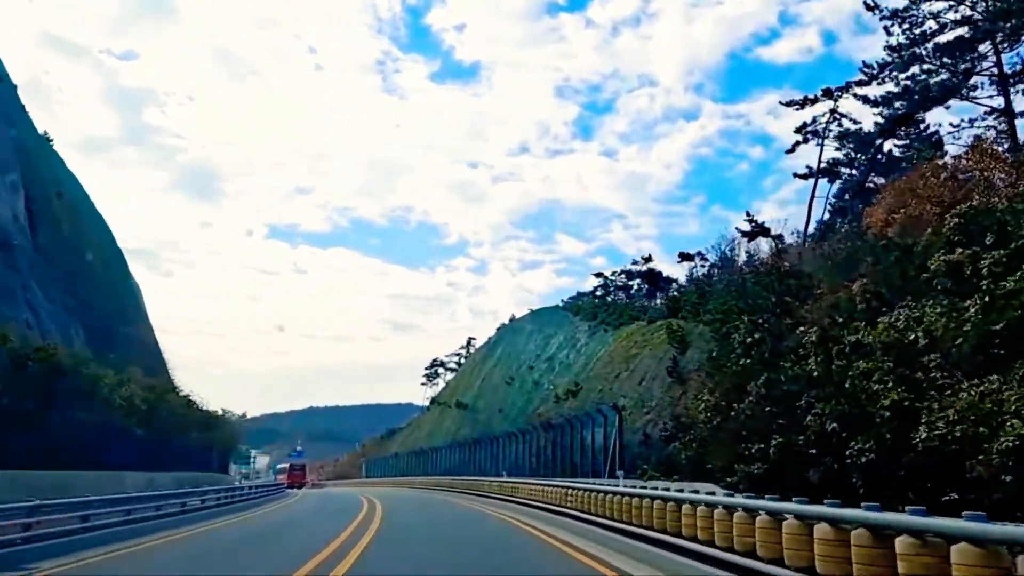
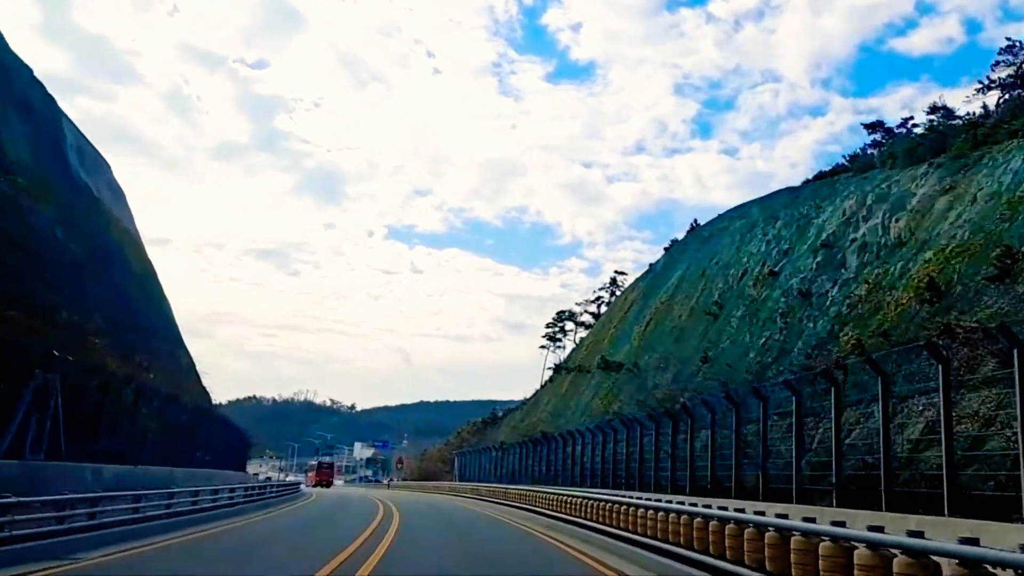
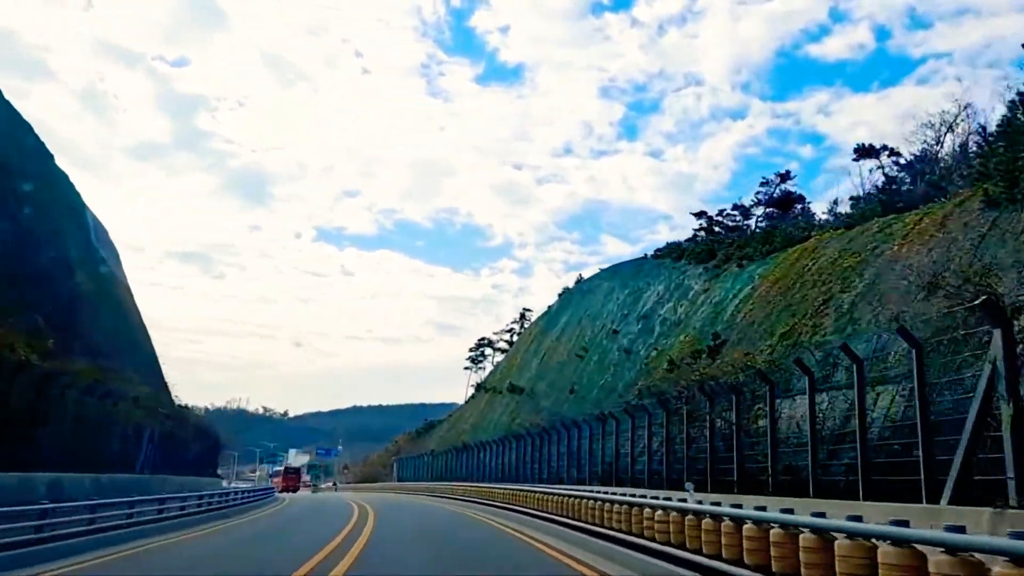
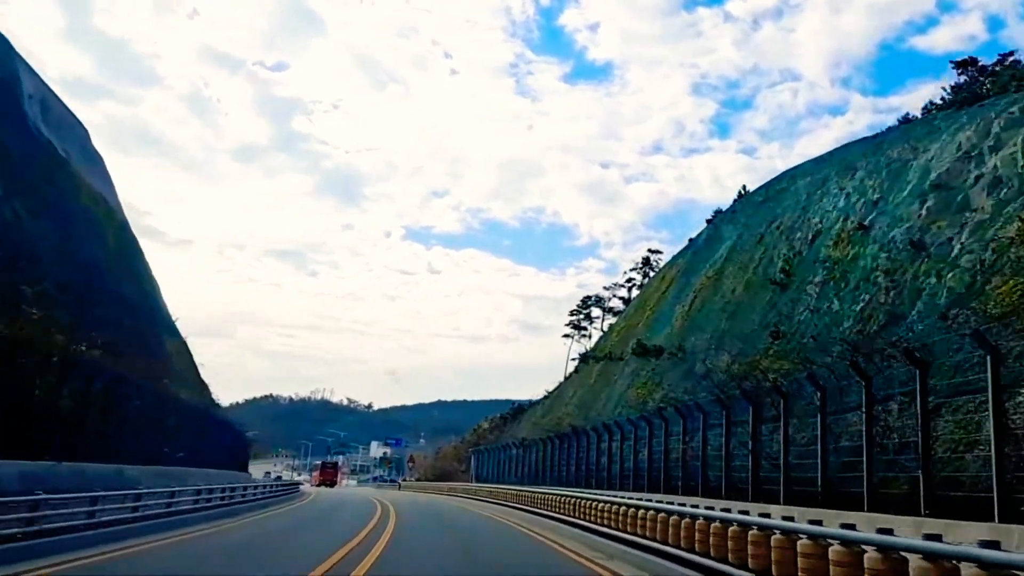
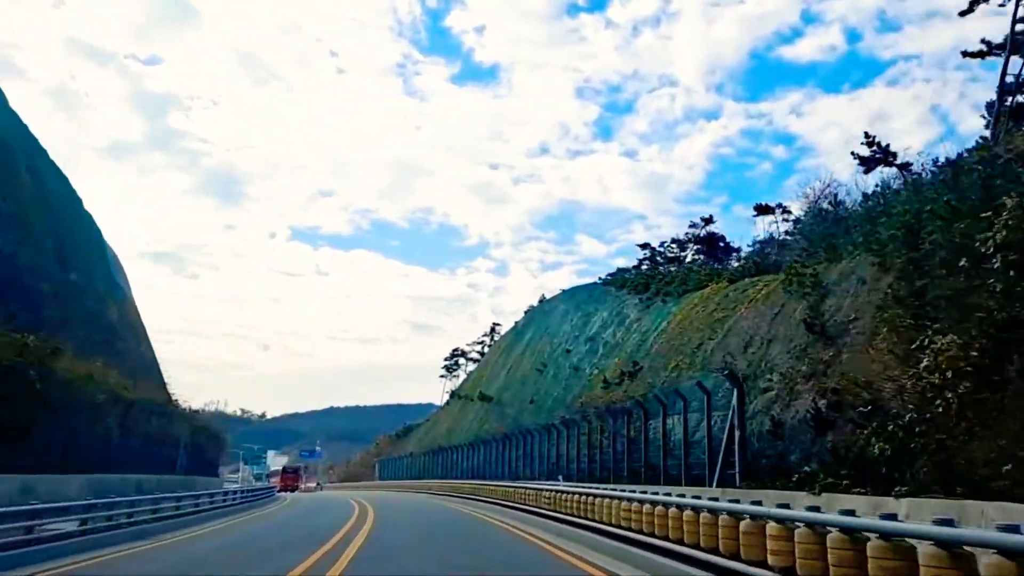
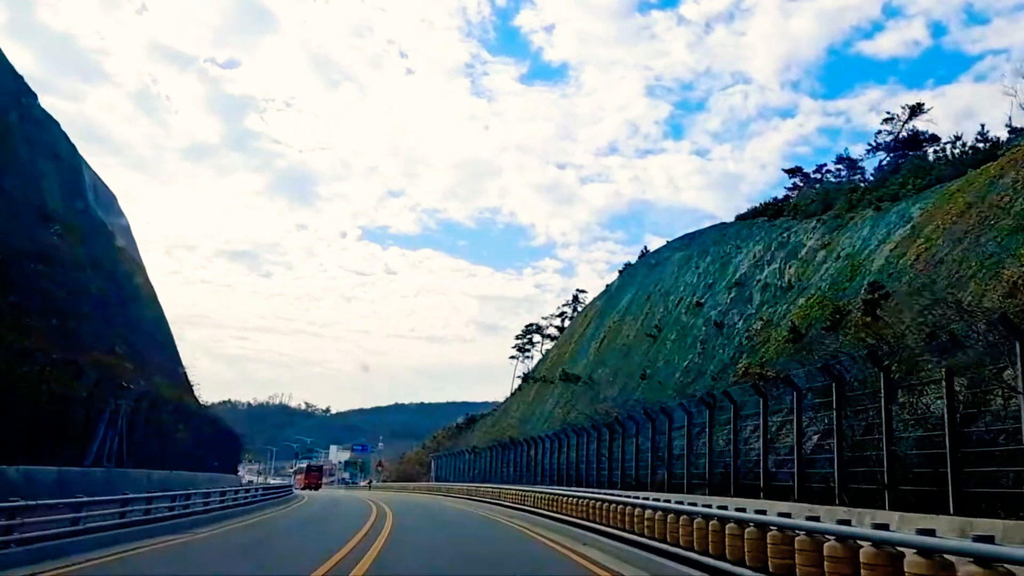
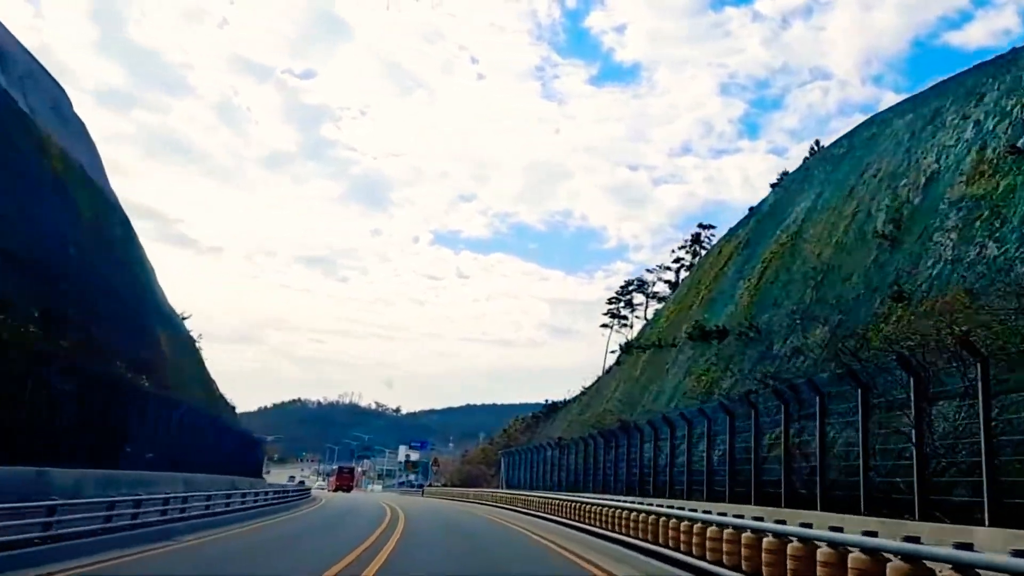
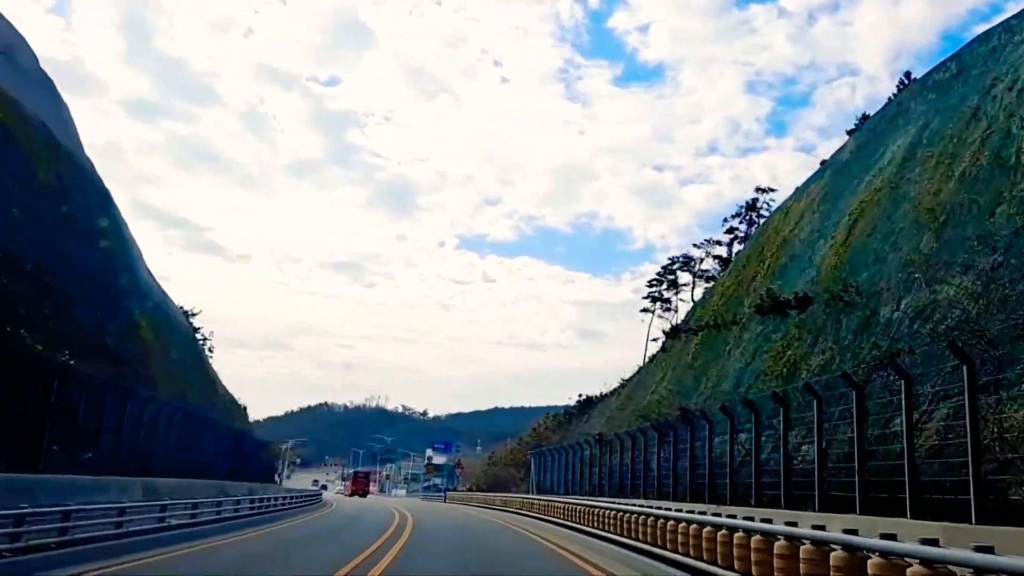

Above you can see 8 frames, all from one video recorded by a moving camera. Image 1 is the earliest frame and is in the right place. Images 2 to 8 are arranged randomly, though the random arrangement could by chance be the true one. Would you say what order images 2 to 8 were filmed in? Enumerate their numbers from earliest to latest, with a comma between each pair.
5, 3, 6, 2, 4, 7, 8
